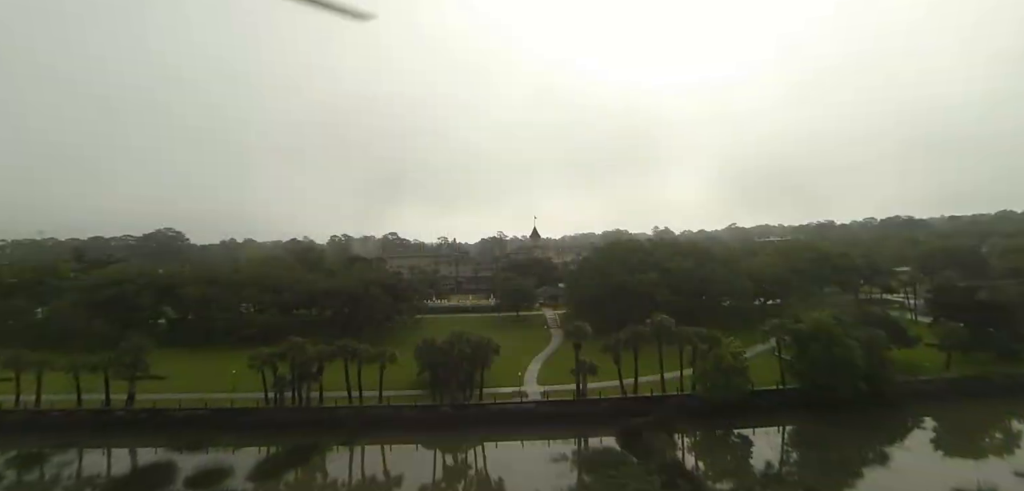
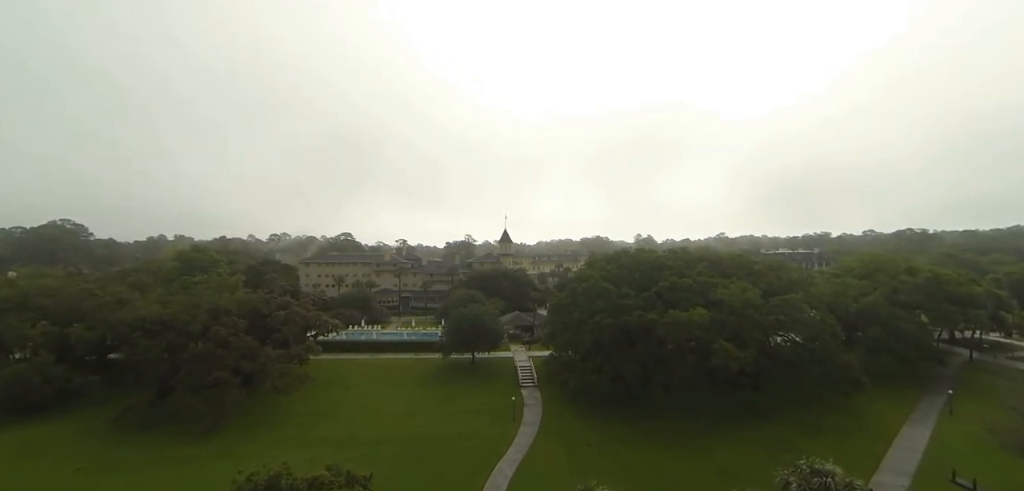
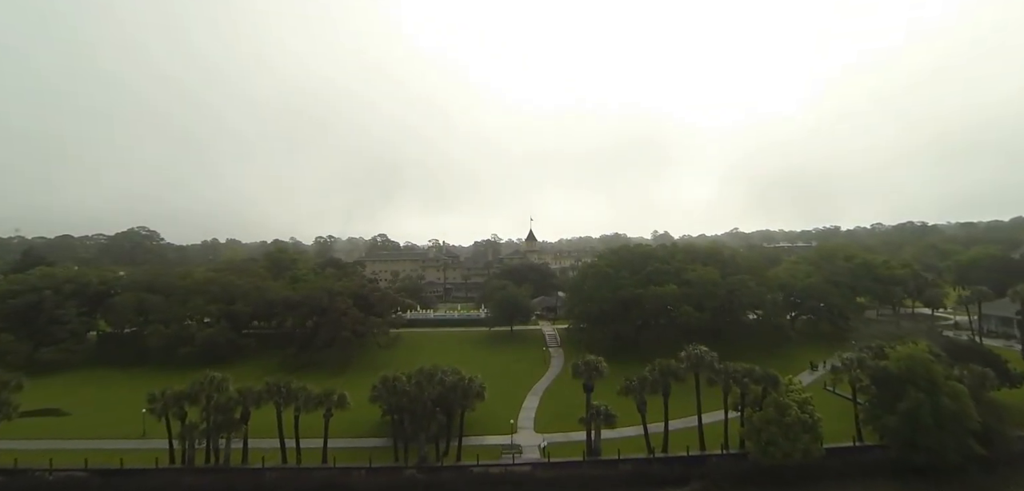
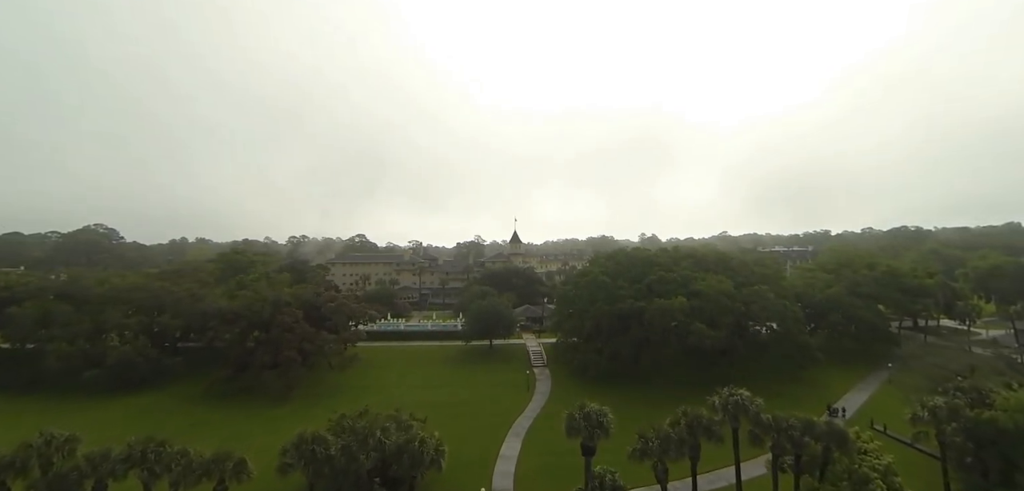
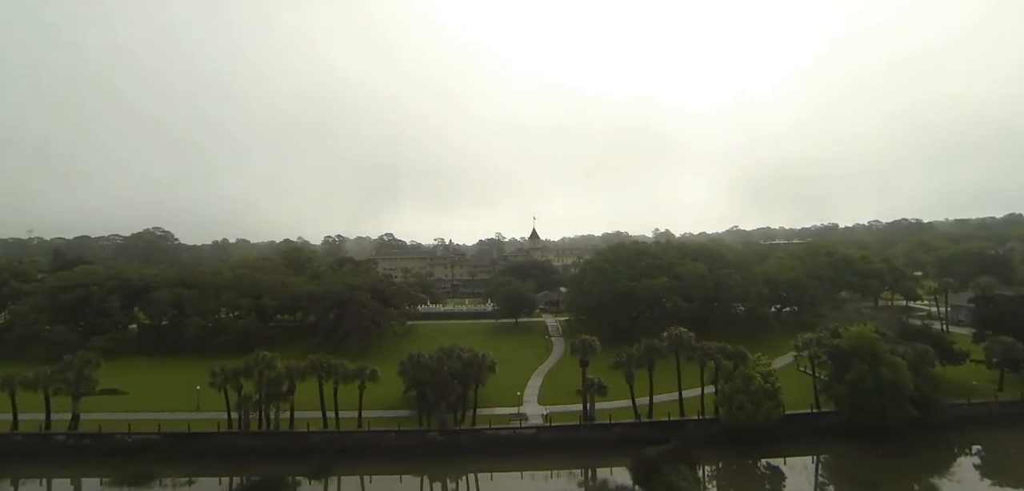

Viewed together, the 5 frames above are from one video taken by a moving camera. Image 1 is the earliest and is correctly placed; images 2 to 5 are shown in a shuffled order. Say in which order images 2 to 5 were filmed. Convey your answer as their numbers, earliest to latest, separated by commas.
5, 3, 4, 2
